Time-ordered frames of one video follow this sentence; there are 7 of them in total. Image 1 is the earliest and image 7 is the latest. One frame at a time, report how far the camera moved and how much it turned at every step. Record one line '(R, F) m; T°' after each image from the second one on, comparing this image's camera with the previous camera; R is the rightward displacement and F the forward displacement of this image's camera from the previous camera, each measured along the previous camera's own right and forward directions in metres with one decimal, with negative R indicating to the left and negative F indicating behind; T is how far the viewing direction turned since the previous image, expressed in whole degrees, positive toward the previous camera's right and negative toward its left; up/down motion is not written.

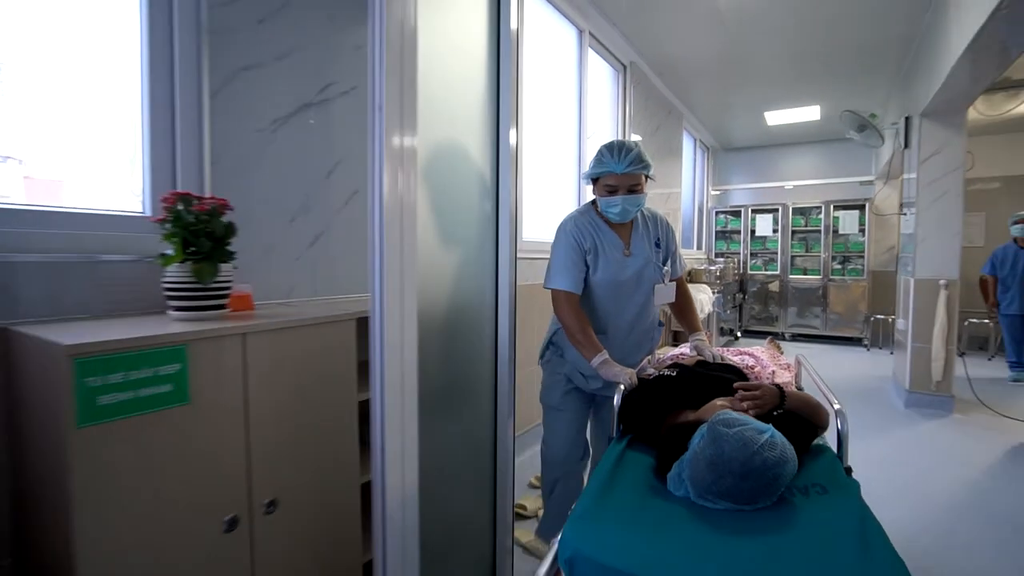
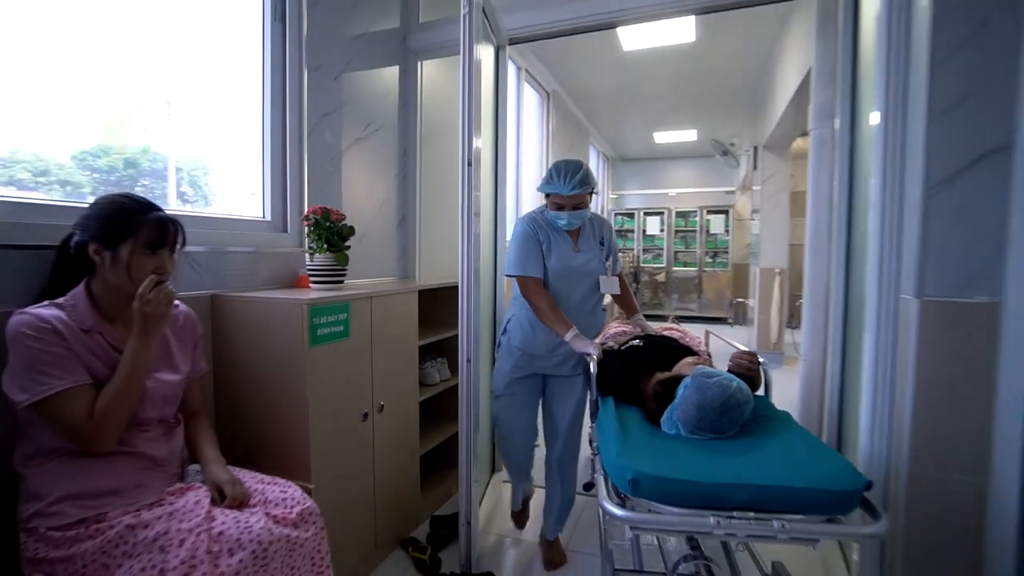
(-0.4, -0.7) m; +11°
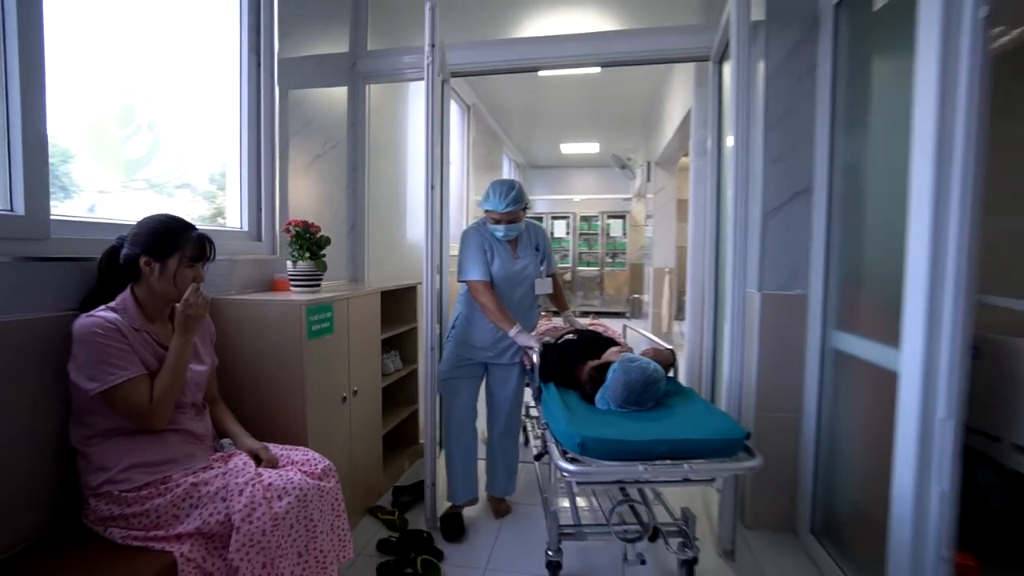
(-0.2, -0.4) m; +11°
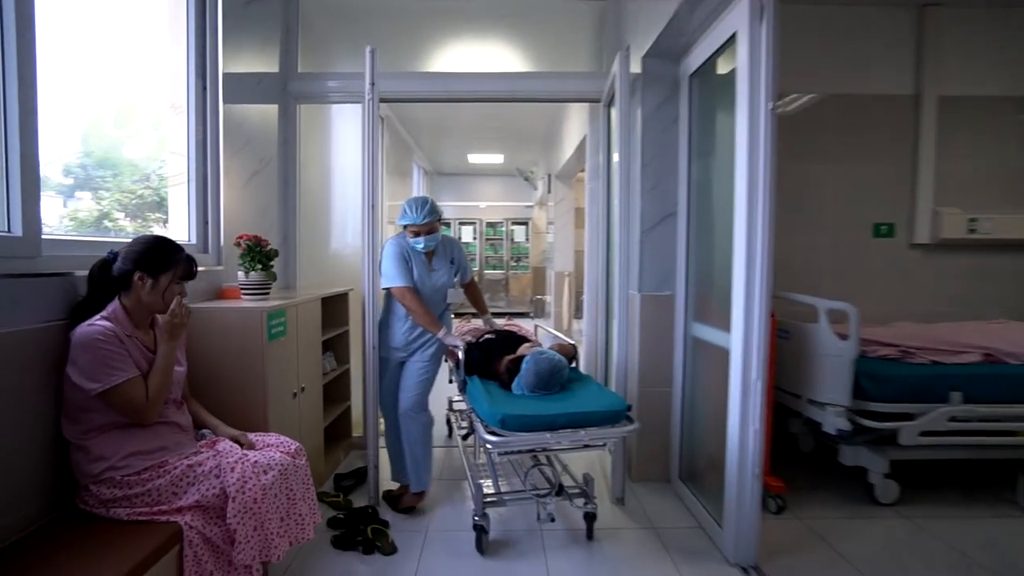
(-0.1, -0.4) m; +11°
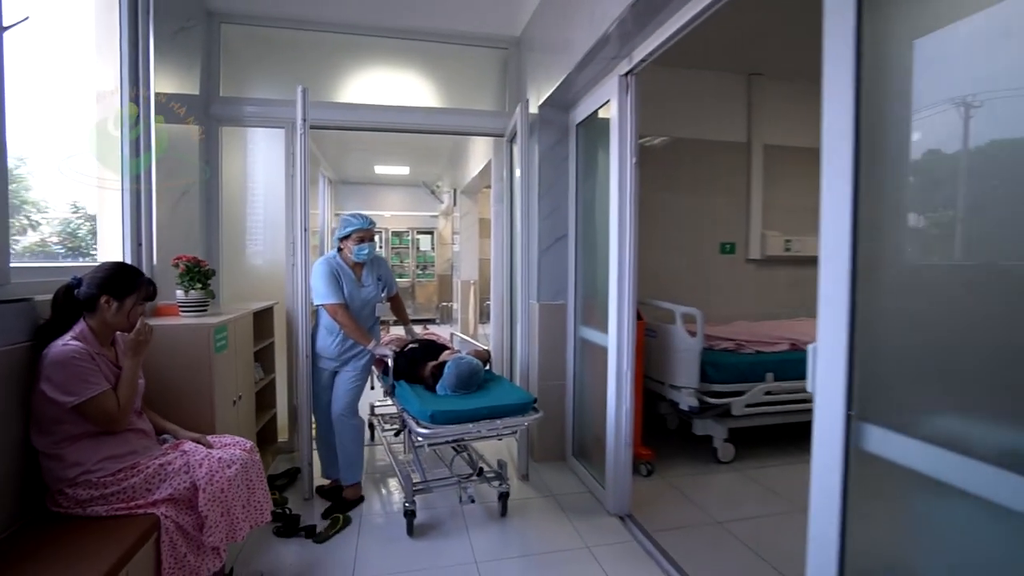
(-0.1, -0.4) m; +11°
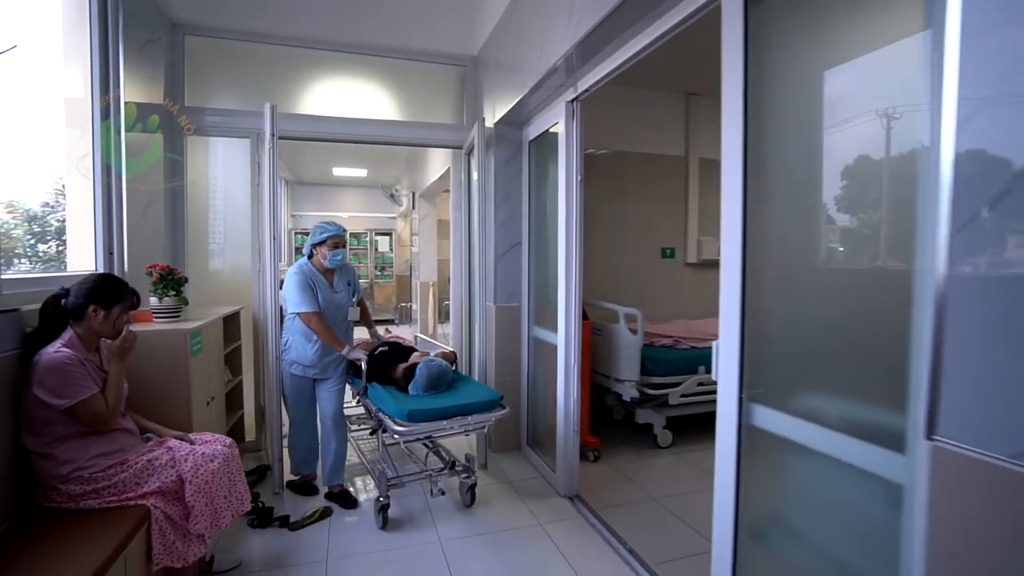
(0.0, -0.2) m; +5°
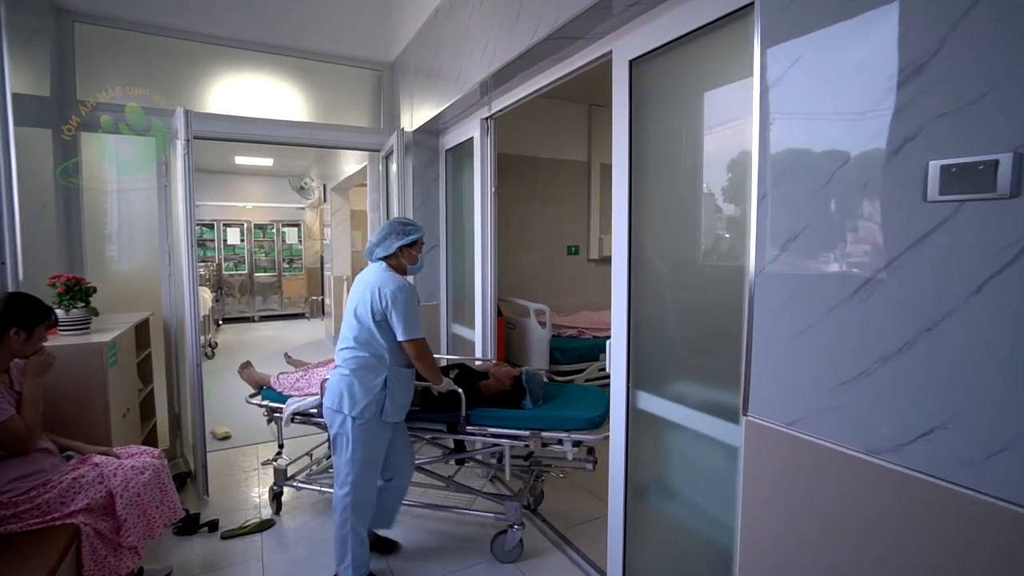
(-0.1, -0.2) m; +10°
